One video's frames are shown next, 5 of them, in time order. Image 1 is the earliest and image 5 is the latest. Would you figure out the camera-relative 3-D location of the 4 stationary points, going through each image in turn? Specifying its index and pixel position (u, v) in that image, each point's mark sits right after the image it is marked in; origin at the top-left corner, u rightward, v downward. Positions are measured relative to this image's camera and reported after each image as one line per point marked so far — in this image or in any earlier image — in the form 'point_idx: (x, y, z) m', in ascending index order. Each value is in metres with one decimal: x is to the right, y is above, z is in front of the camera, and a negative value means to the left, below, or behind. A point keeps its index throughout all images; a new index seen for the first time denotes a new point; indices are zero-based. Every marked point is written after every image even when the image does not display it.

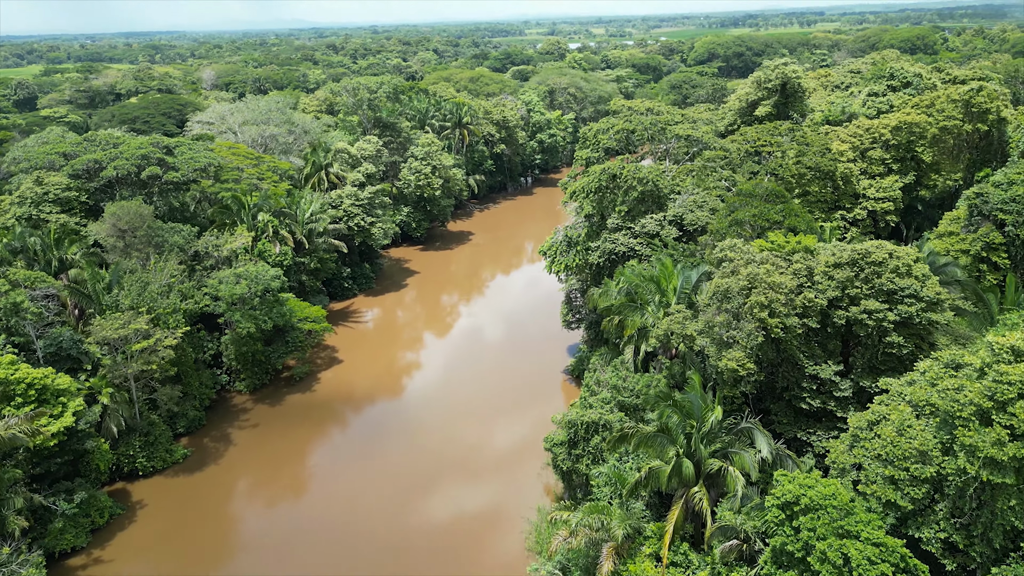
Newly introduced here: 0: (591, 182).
0: (+1.9, +2.6, +17.9) m
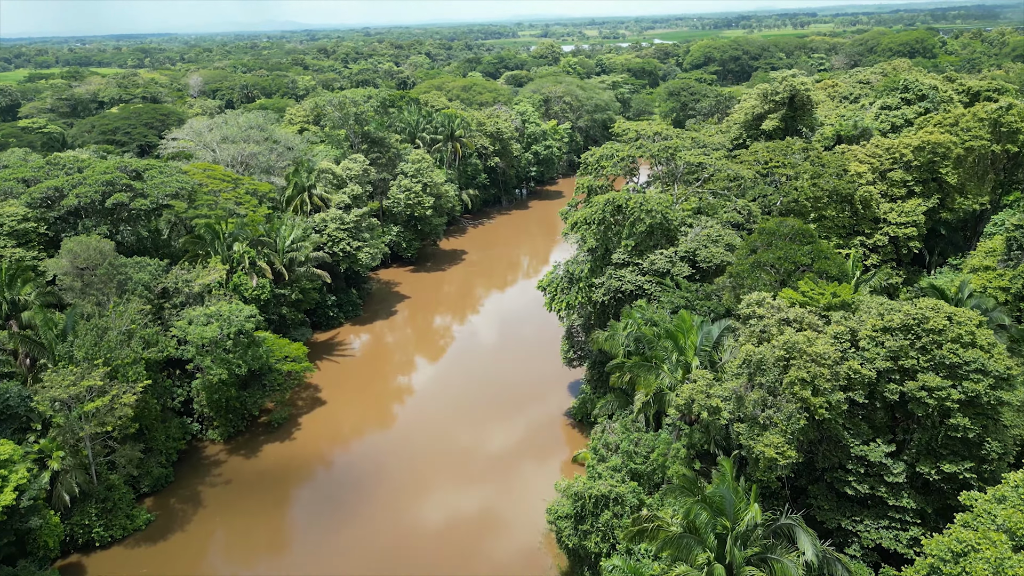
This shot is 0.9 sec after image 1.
0: (+1.8, +1.7, +16.4) m
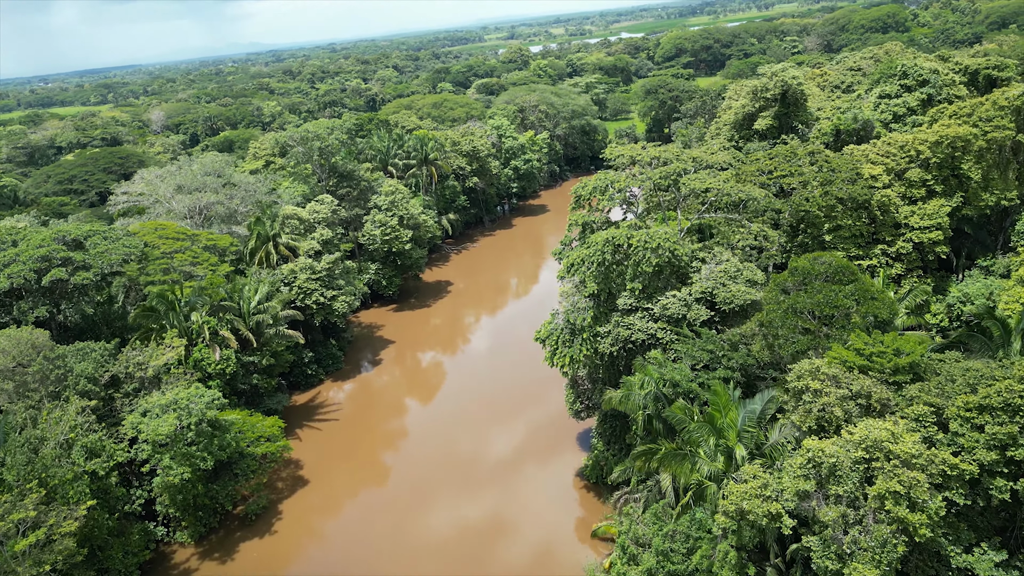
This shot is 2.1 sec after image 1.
0: (+1.6, +0.7, +14.5) m
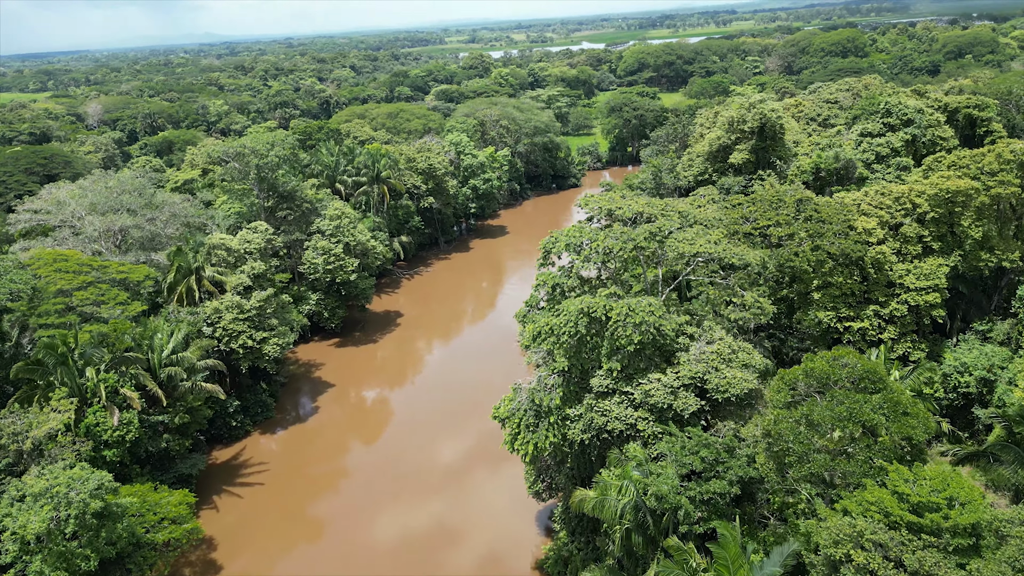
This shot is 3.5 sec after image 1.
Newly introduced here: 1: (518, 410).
0: (+0.8, -0.6, +12.4) m
1: (+0.1, -2.1, +12.6) m
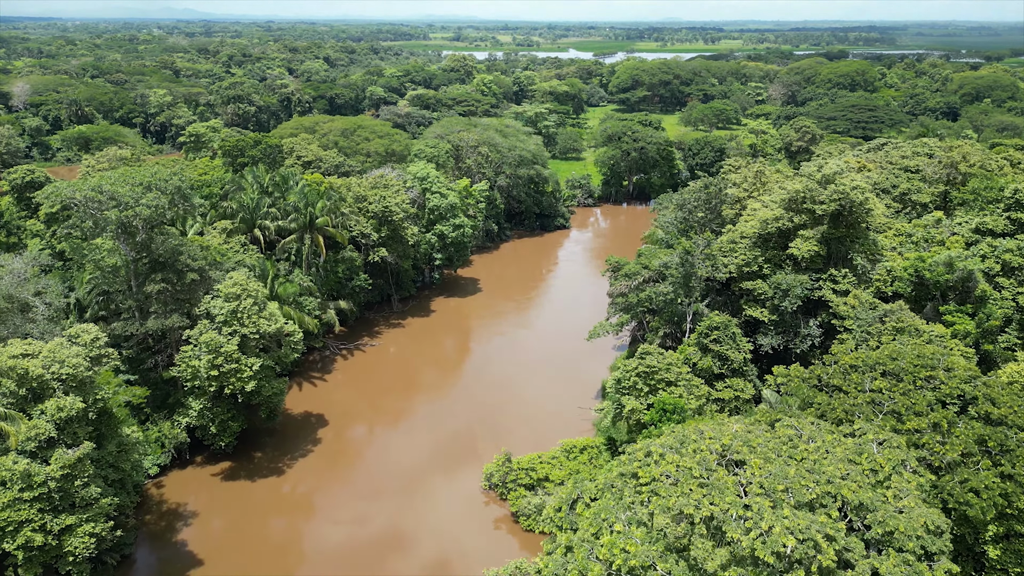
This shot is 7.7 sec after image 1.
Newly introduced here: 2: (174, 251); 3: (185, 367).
0: (+0.5, -3.6, +5.1) m
1: (-0.3, -5.1, +5.3) m
2: (-8.3, +0.9, +18.1) m
3: (-7.5, -1.8, +17.1) m
